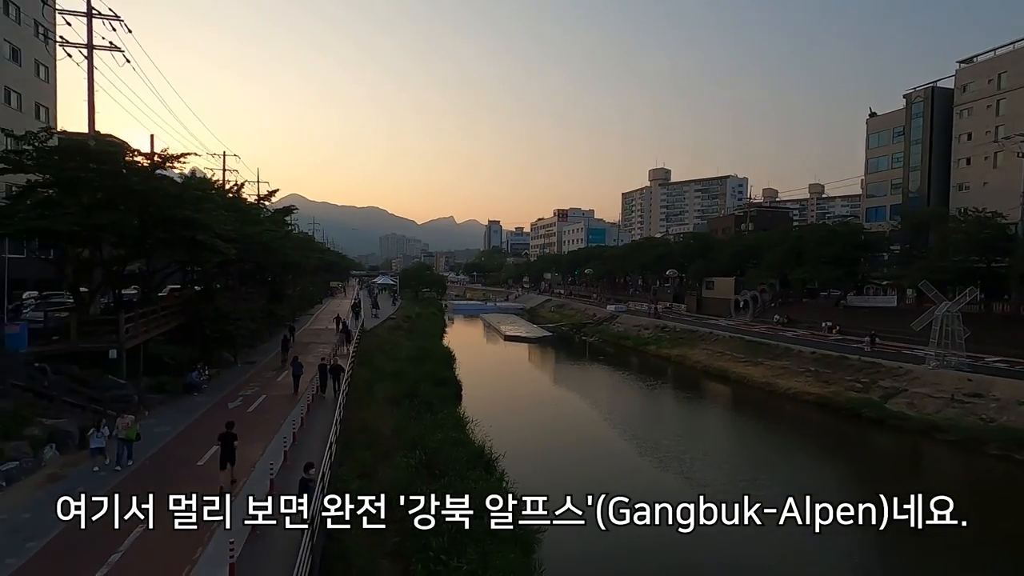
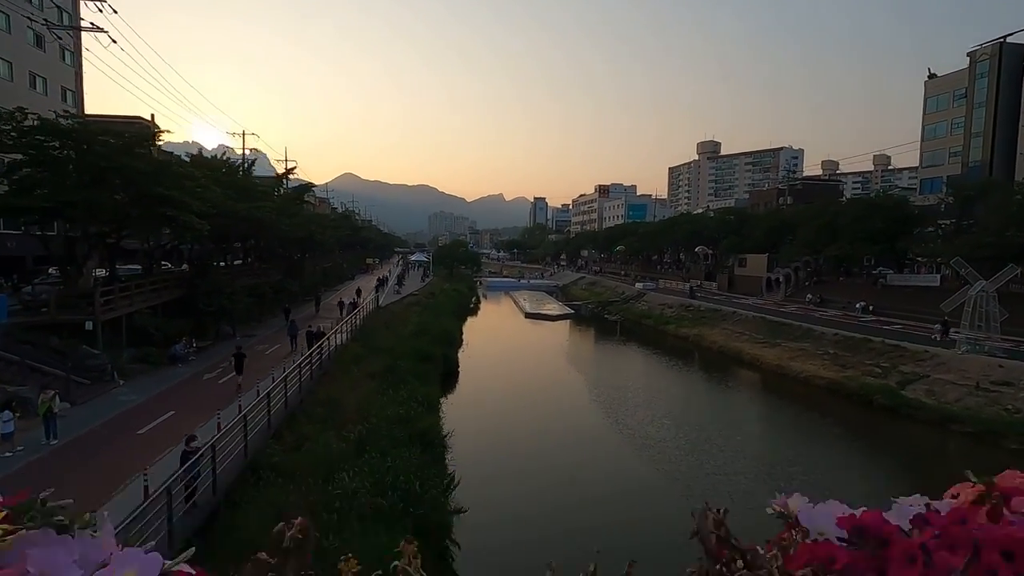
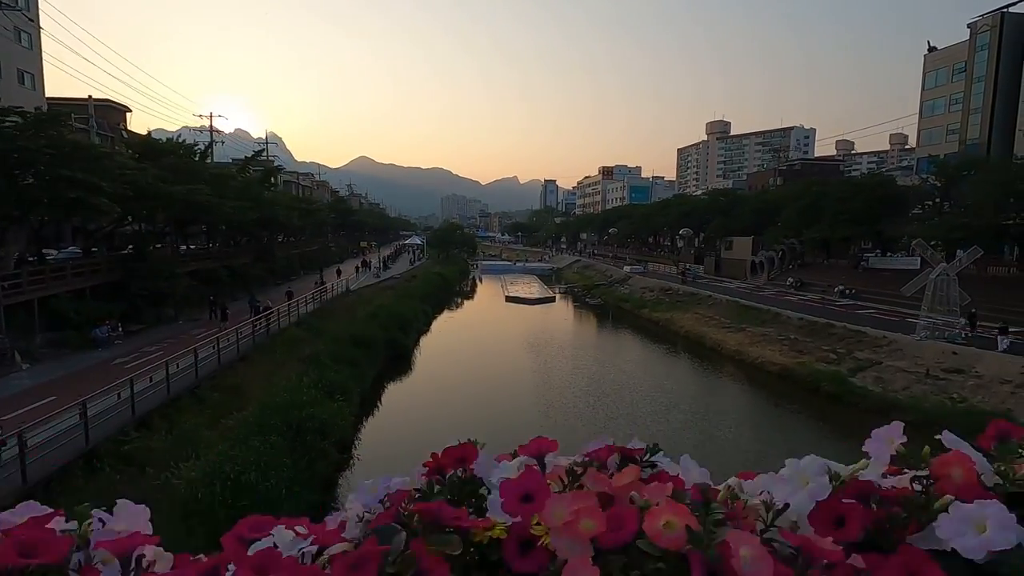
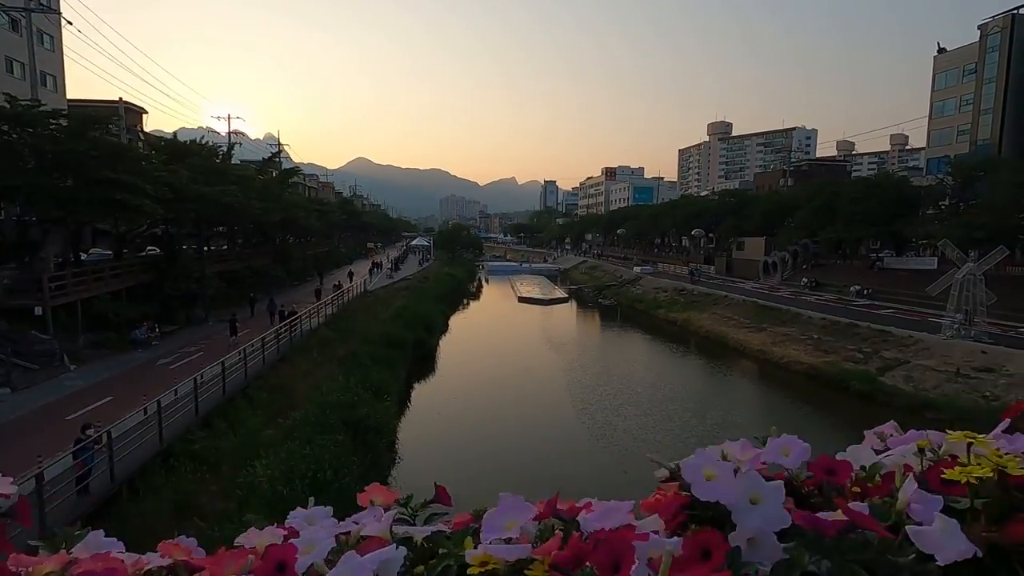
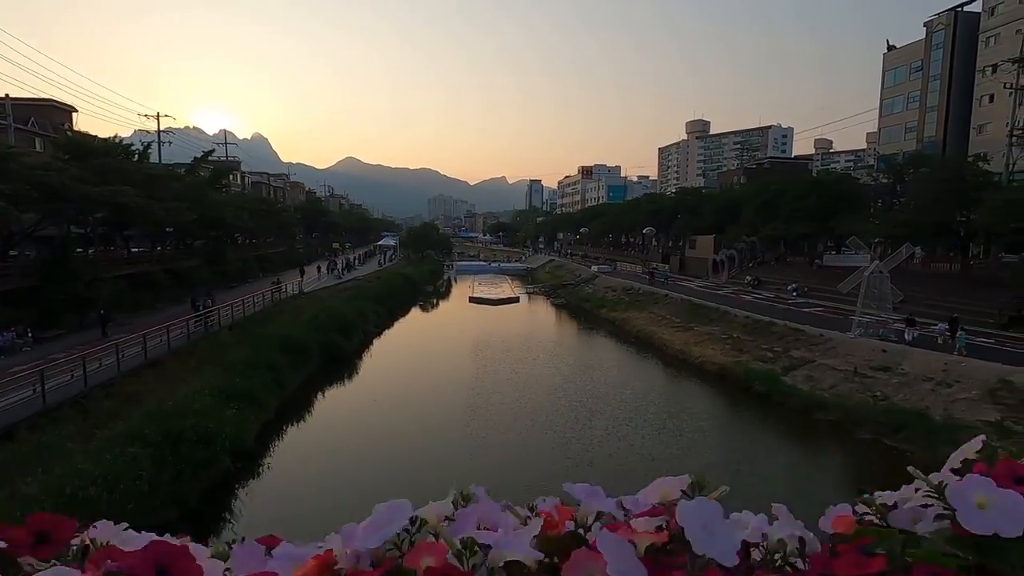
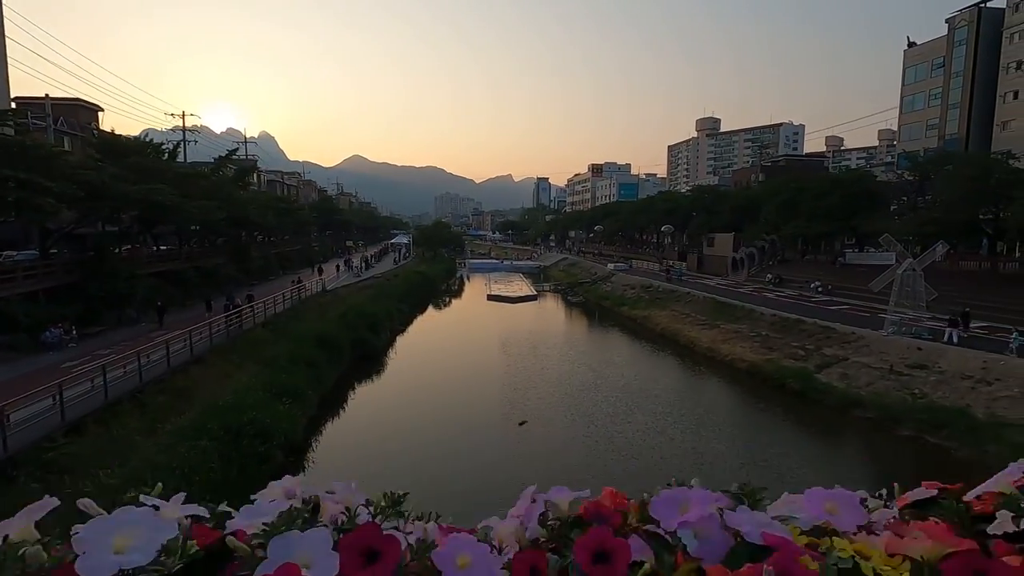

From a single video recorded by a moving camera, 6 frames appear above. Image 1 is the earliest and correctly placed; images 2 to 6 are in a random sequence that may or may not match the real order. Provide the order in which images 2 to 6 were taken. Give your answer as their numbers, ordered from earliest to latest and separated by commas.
2, 4, 3, 6, 5
